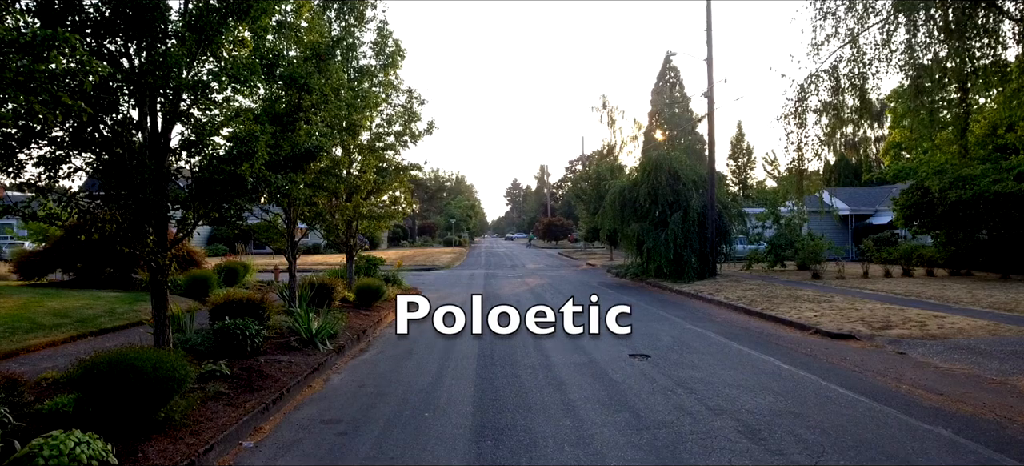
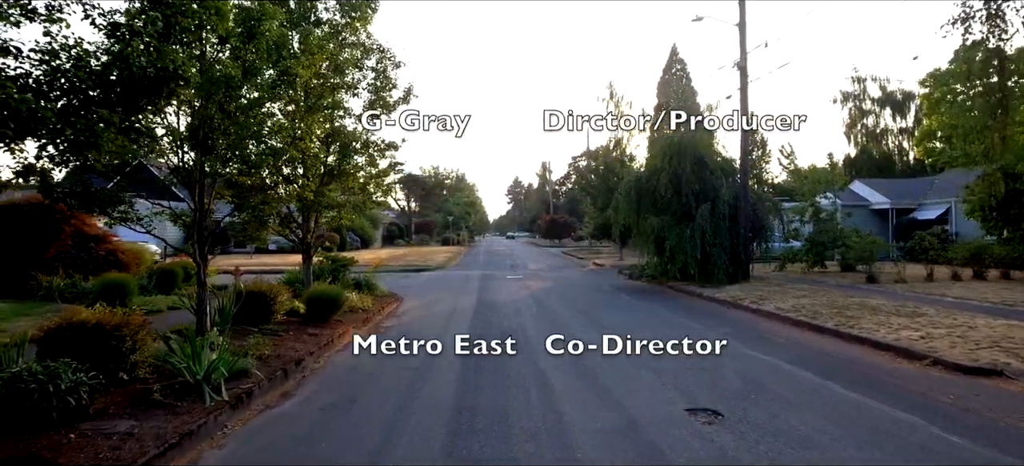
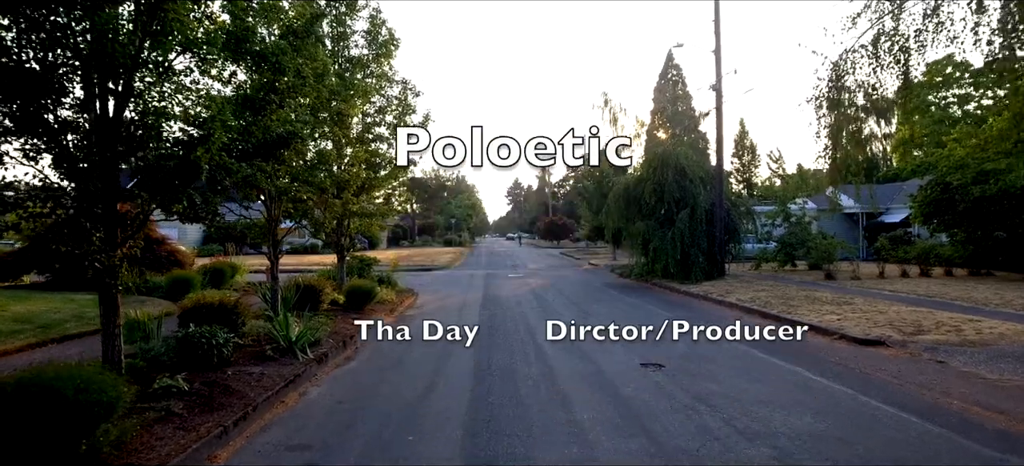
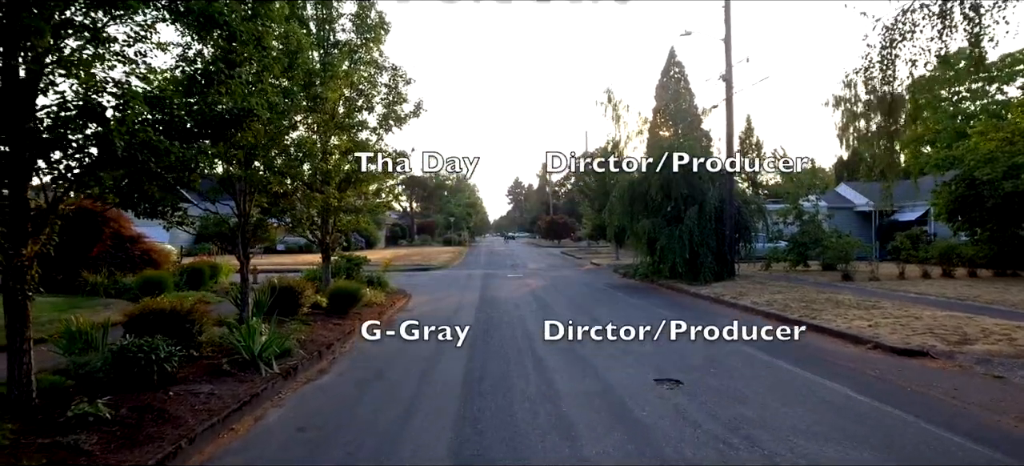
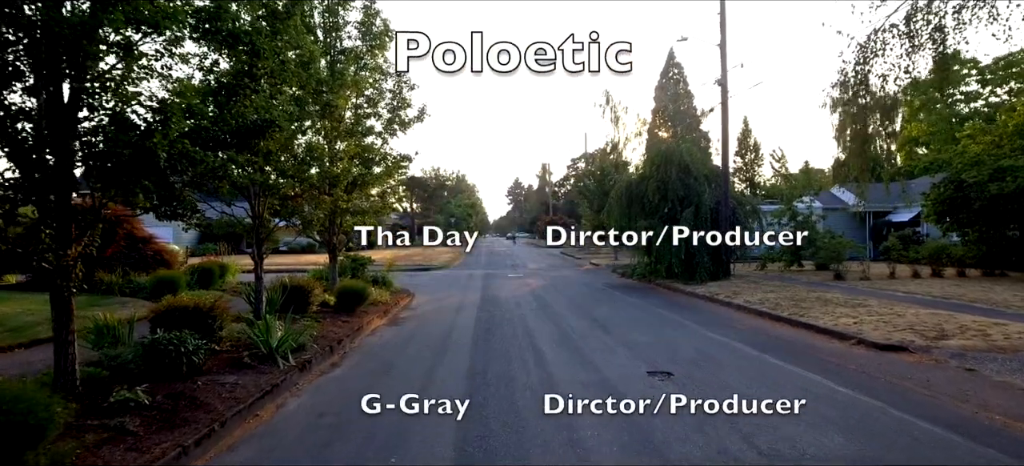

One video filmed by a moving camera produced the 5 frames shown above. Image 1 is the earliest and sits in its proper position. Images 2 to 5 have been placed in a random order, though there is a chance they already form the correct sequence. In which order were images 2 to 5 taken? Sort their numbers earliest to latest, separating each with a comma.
3, 5, 4, 2
